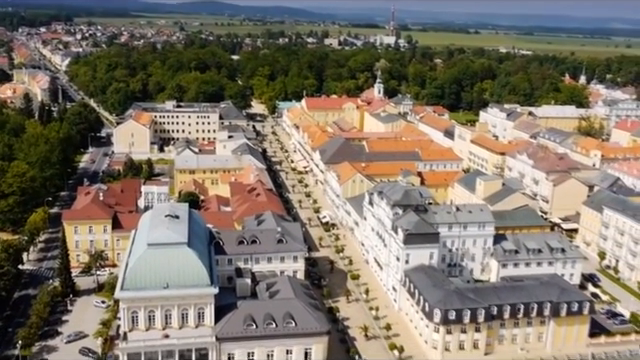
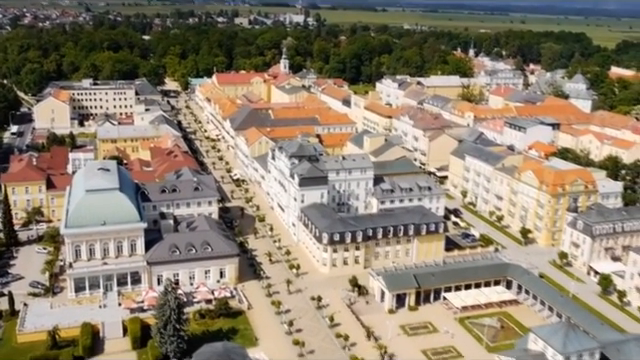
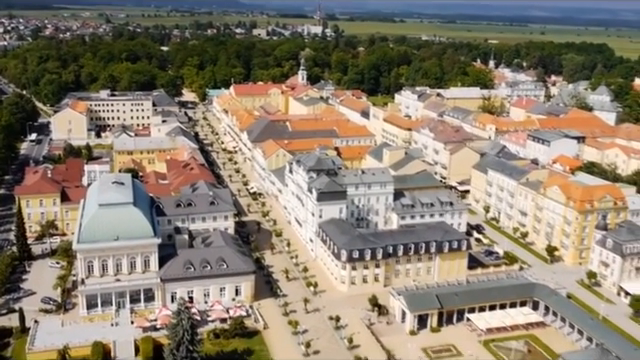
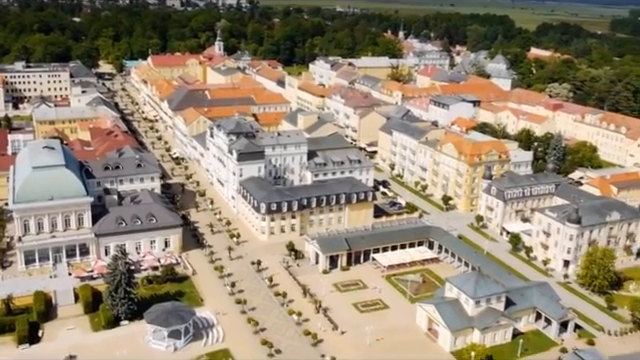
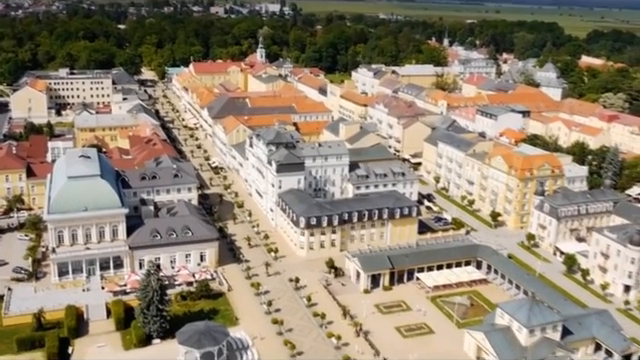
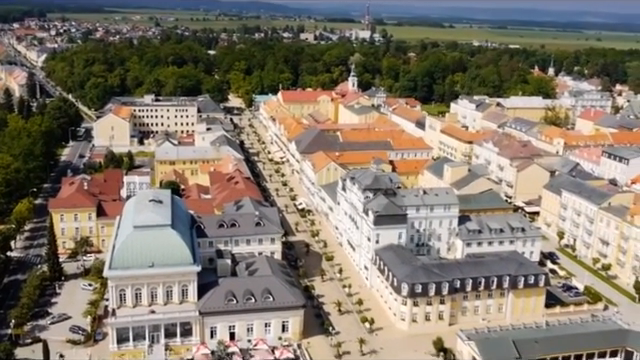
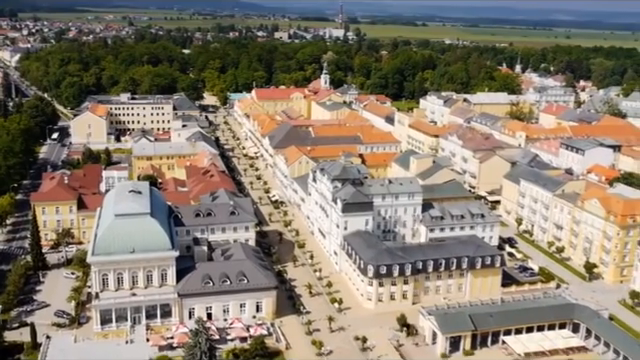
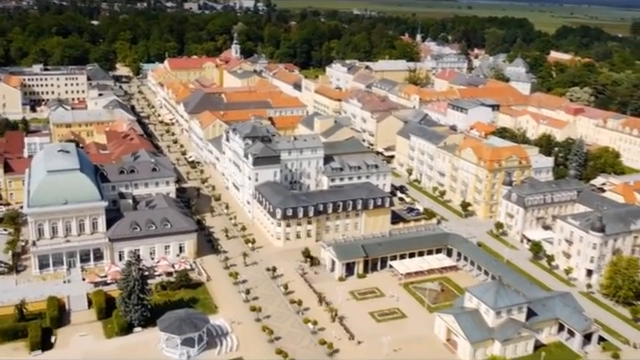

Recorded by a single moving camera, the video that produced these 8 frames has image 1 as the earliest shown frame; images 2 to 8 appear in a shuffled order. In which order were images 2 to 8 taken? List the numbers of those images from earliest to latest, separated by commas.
6, 7, 3, 2, 5, 8, 4
